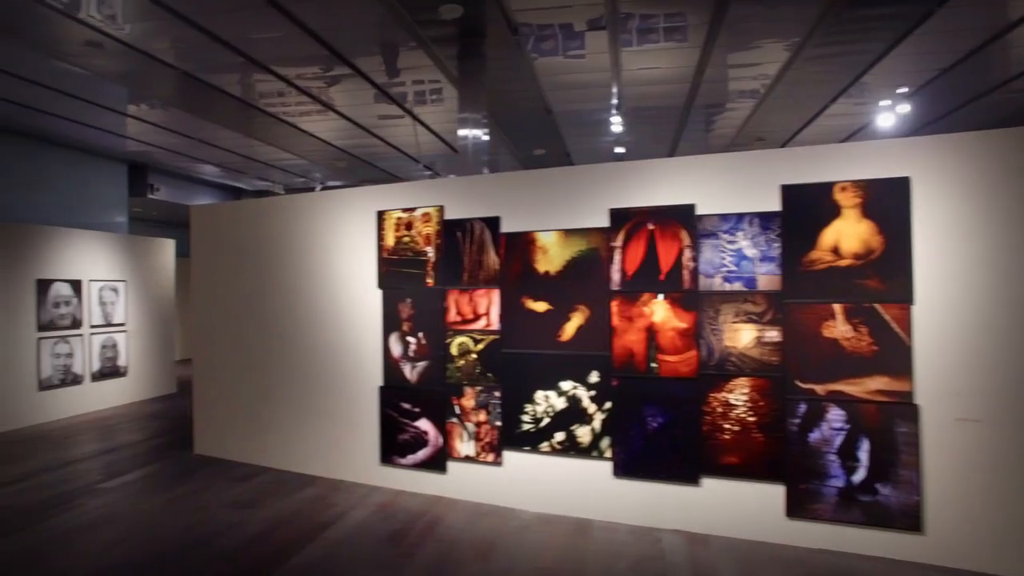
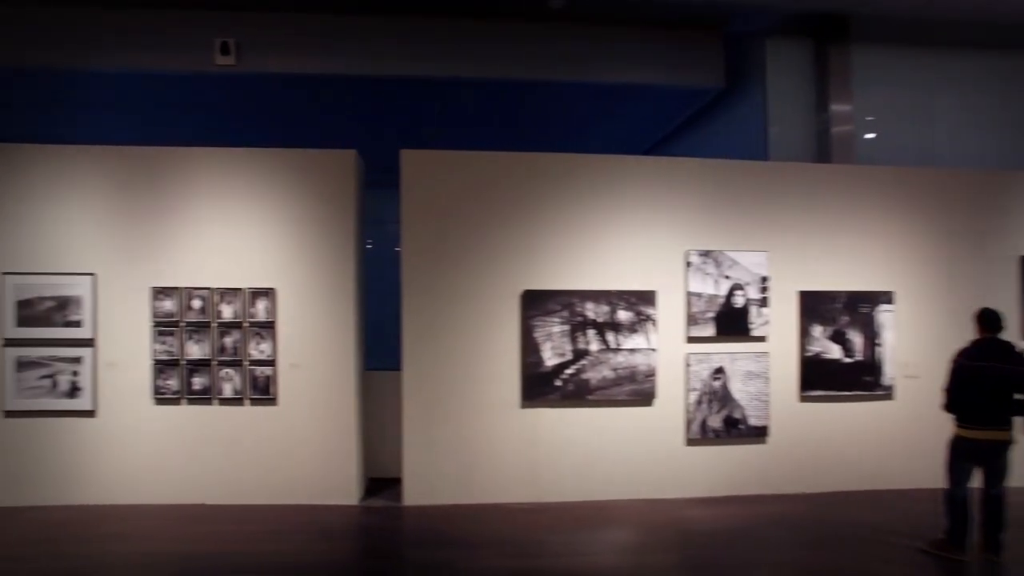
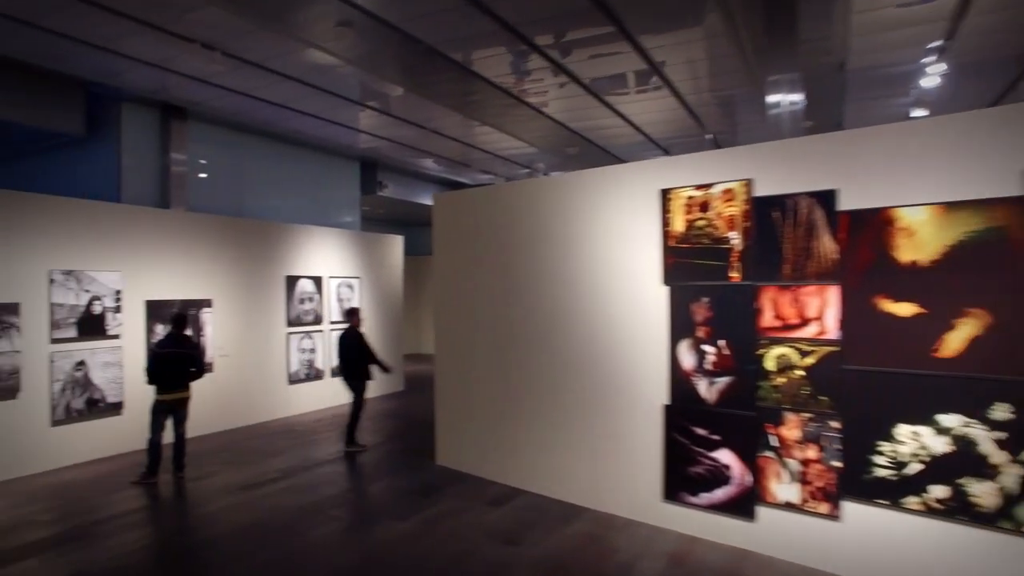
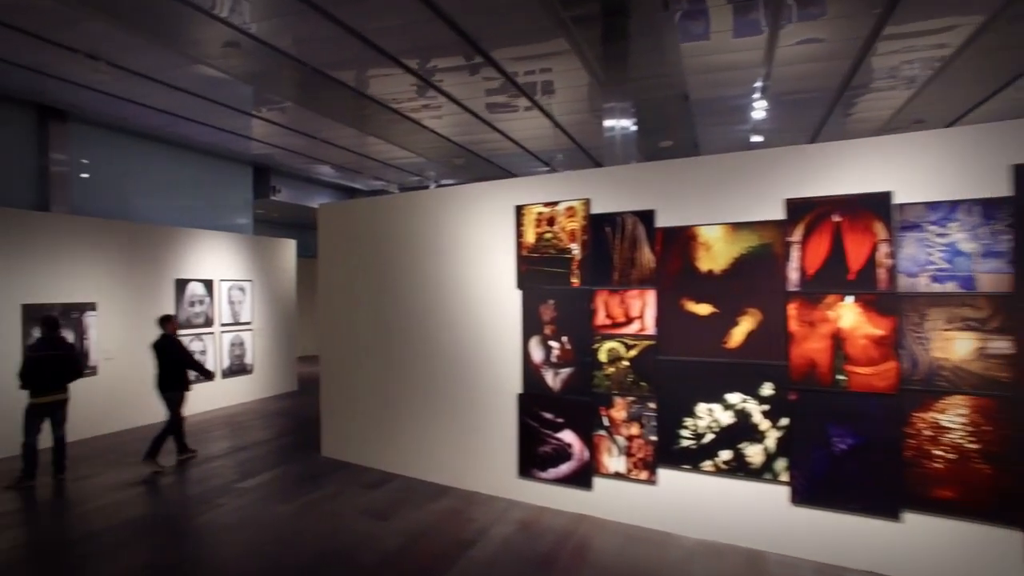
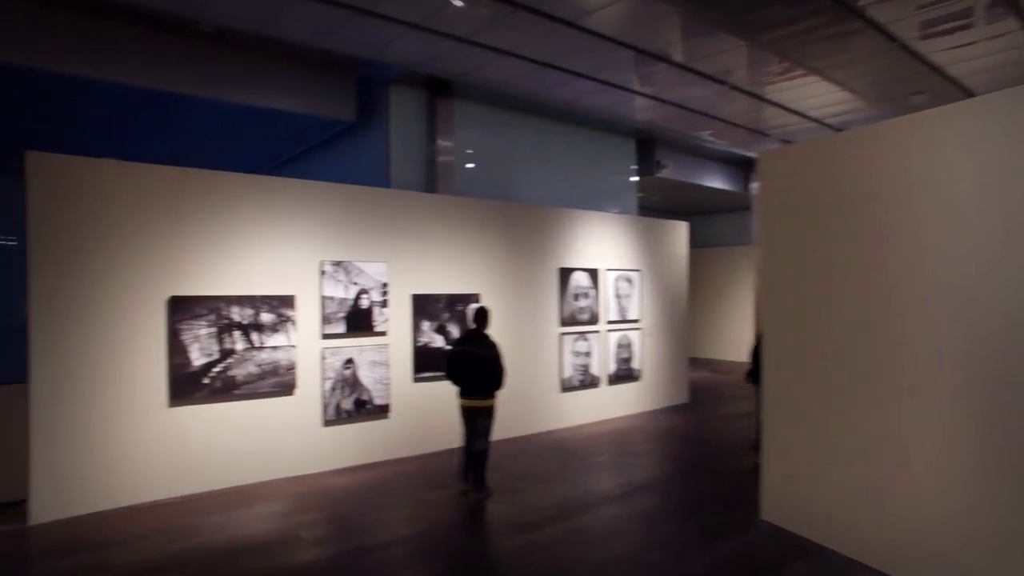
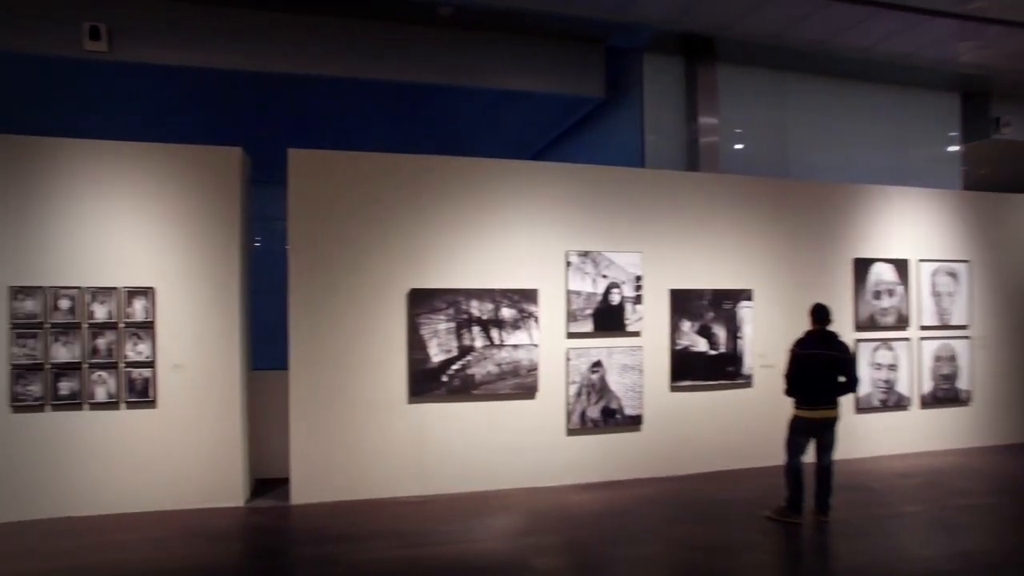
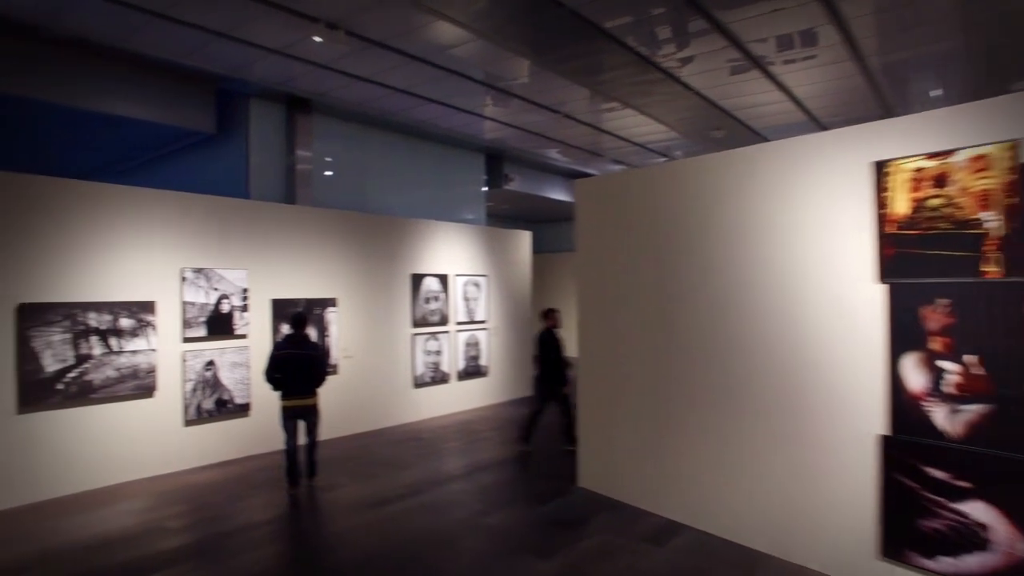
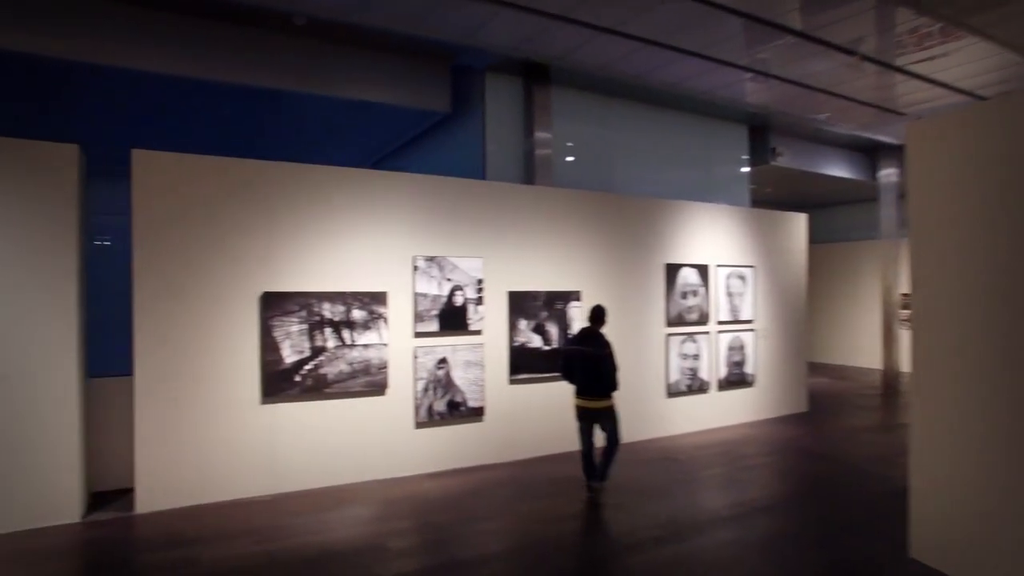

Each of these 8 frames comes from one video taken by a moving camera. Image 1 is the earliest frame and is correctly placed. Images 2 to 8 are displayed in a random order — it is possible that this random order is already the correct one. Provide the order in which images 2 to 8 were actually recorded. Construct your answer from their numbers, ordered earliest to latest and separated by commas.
4, 3, 7, 5, 8, 6, 2
